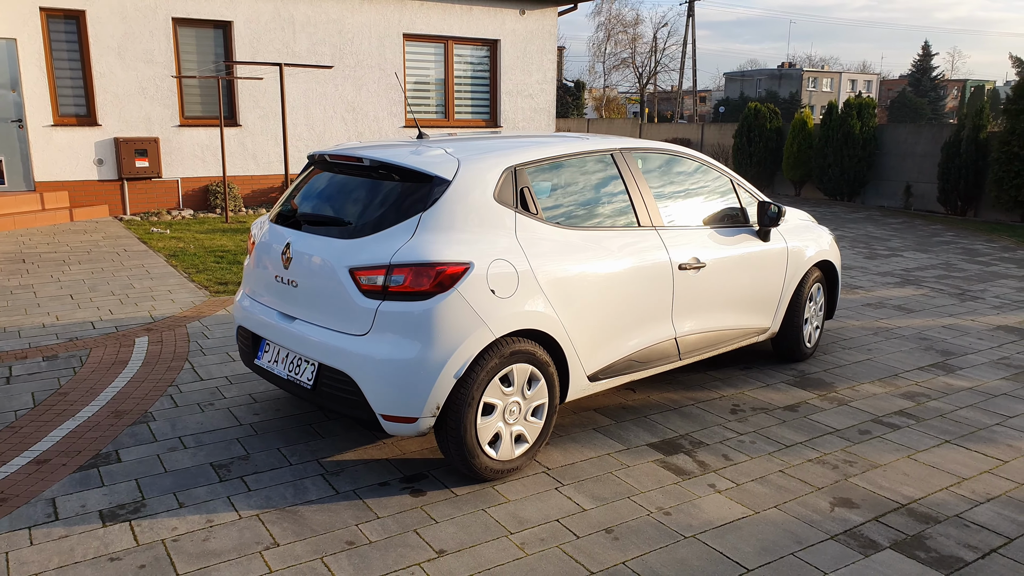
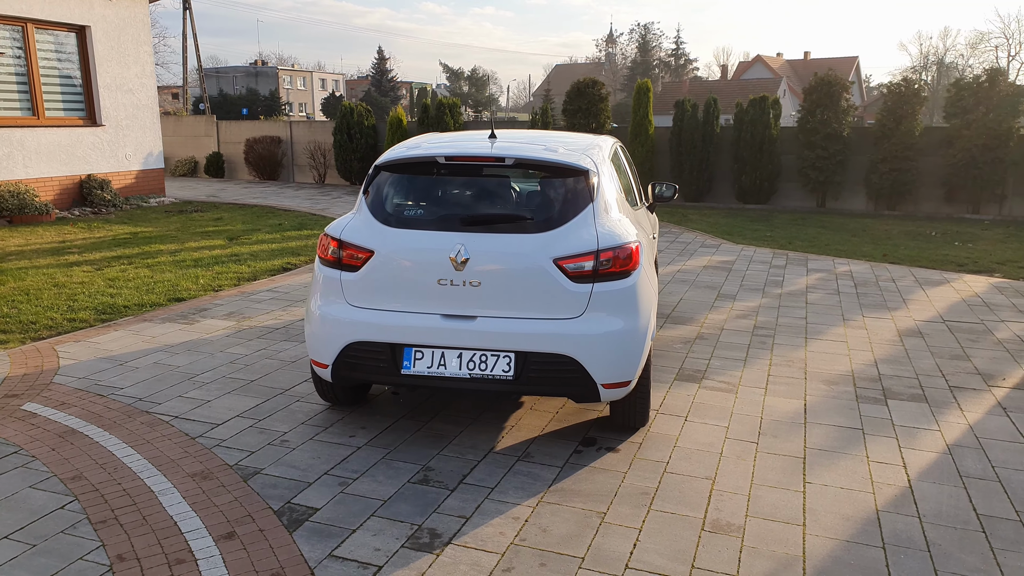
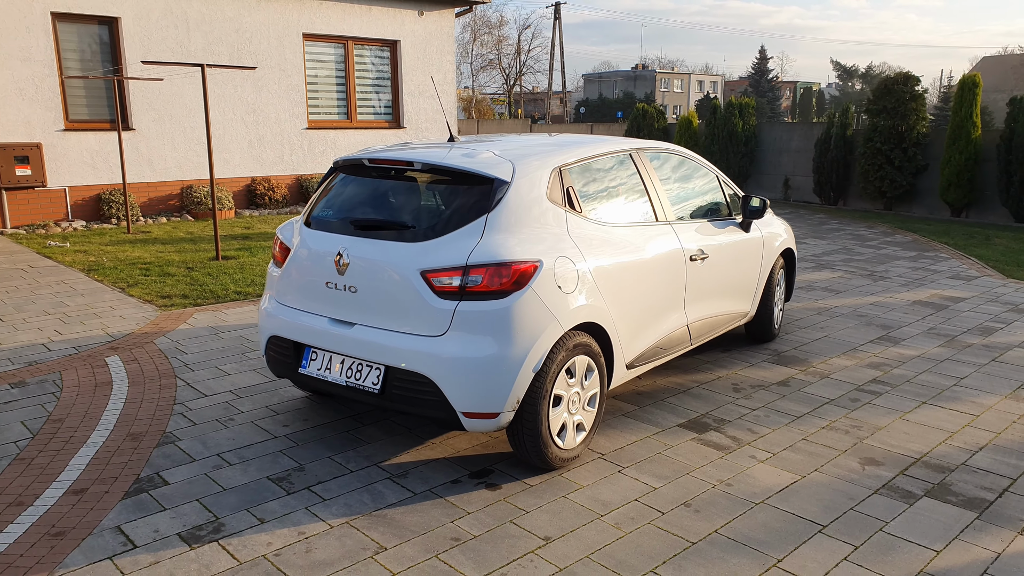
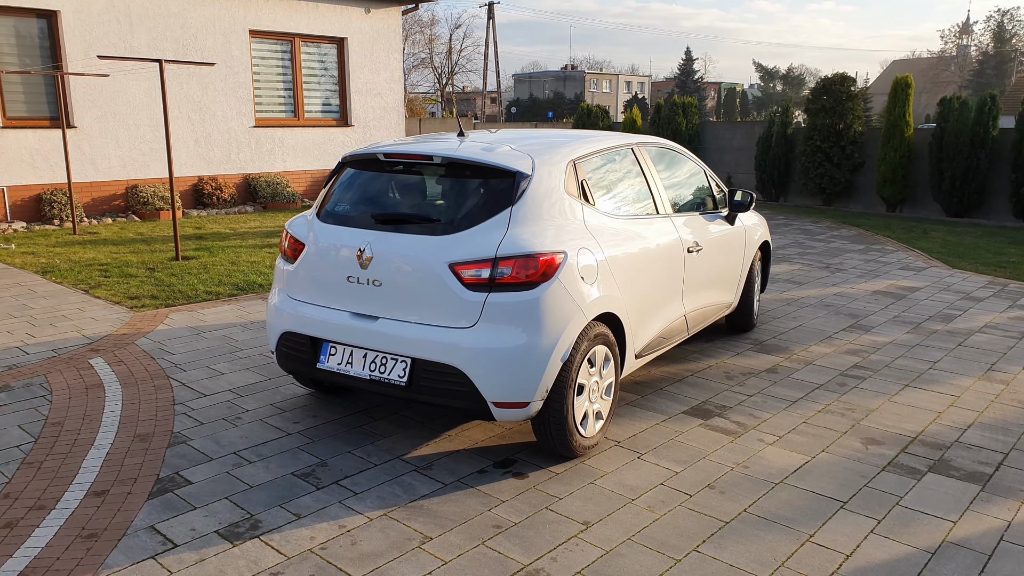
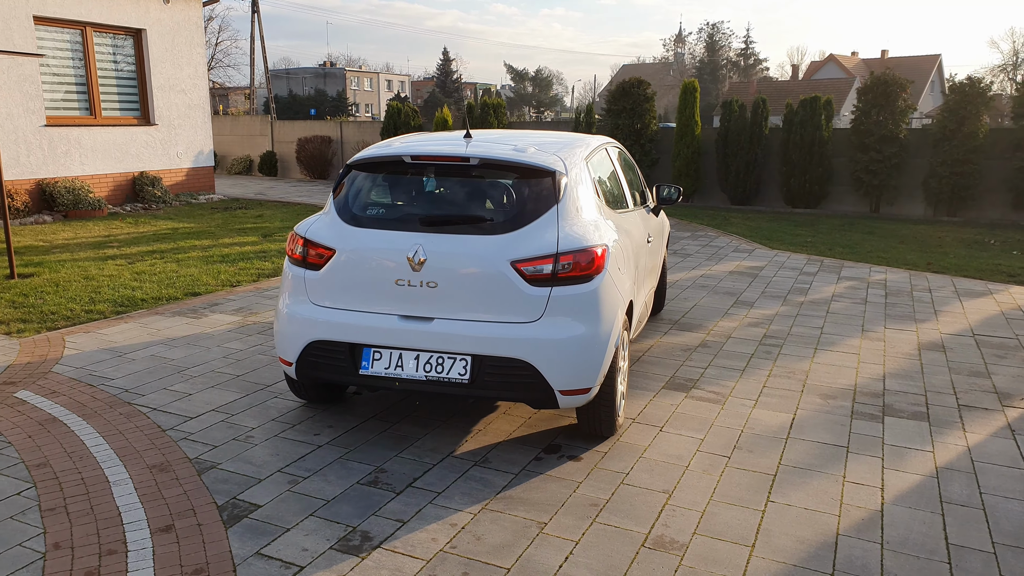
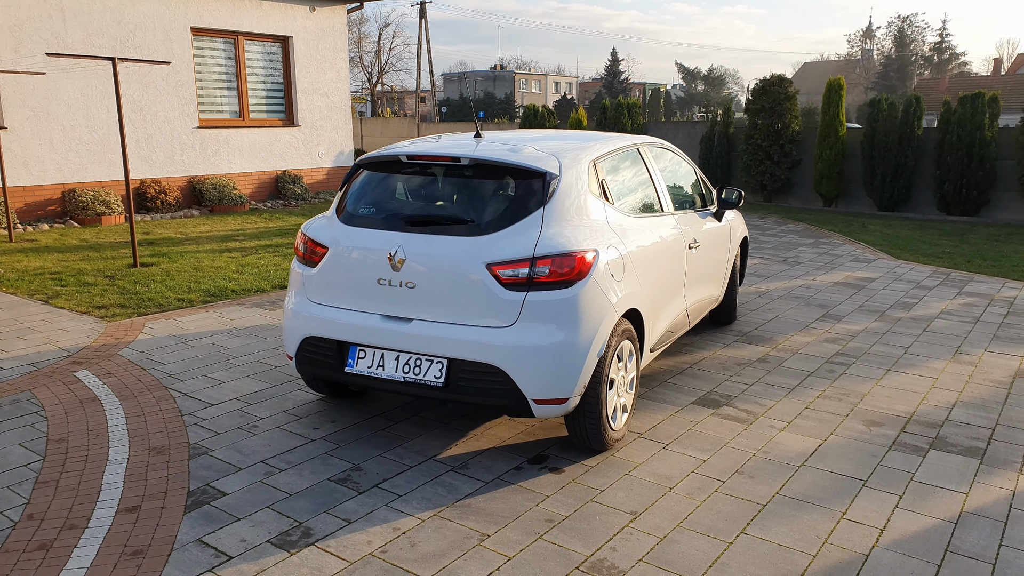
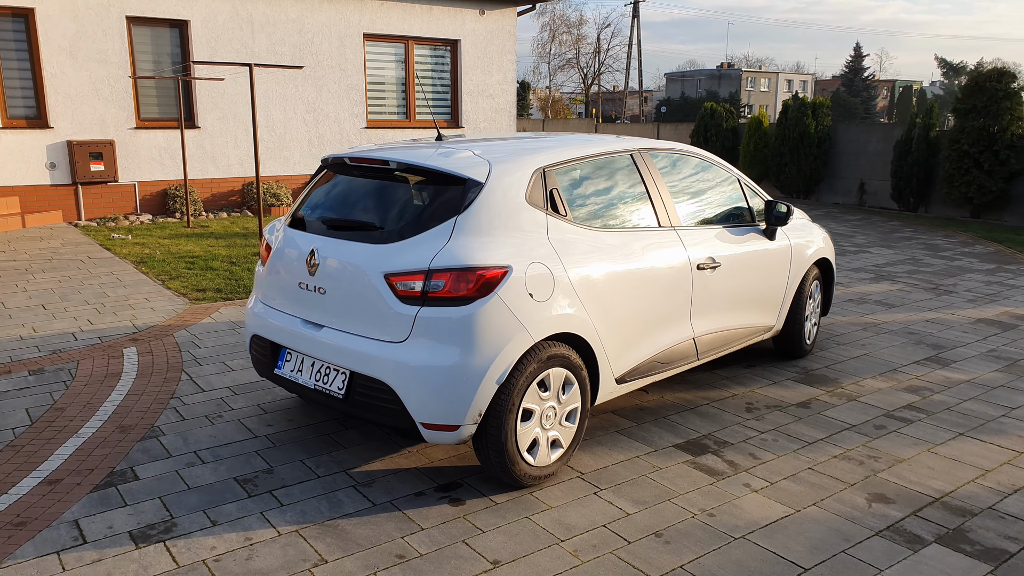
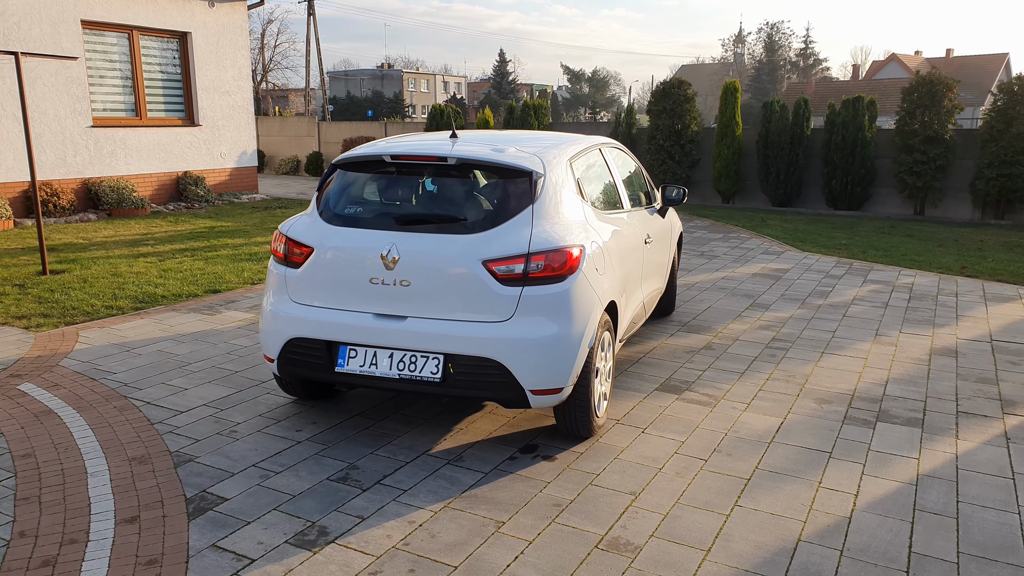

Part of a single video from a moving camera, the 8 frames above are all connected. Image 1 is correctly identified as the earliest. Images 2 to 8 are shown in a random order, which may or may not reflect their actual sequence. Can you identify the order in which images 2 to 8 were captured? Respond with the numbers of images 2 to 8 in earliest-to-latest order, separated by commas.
7, 3, 4, 6, 8, 5, 2
